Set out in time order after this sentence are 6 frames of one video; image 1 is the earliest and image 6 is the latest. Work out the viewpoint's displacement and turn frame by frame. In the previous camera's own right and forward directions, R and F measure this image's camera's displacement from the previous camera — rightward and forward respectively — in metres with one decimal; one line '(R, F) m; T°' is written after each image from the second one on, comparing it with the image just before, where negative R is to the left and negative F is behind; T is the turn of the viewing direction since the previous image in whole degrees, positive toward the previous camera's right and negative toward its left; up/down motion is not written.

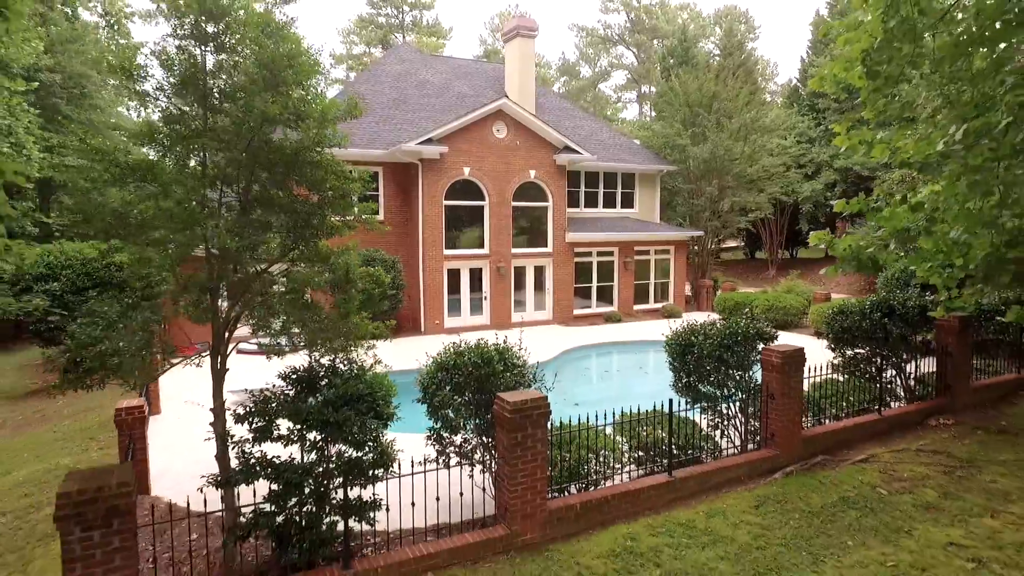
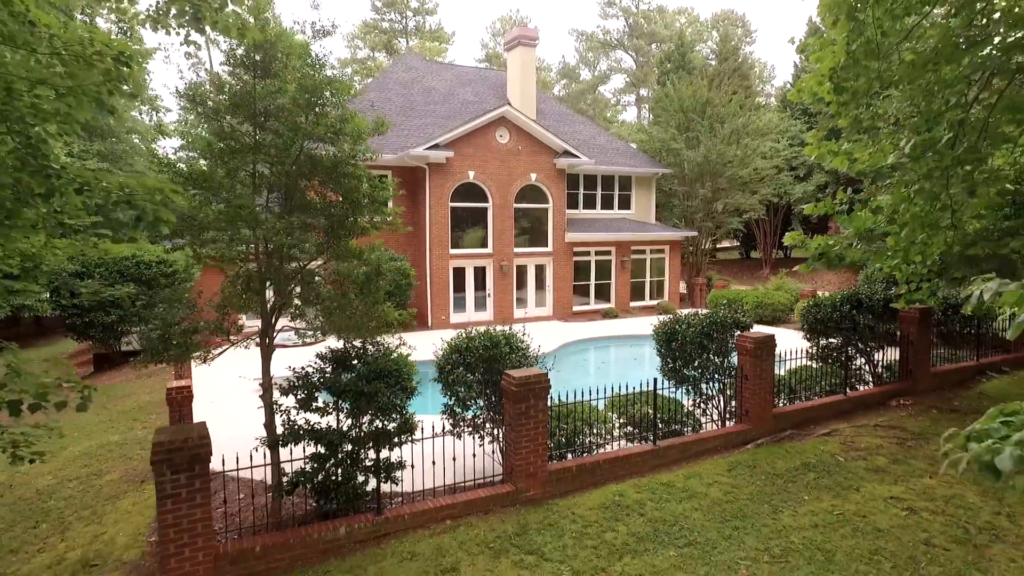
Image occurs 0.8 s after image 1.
(0.0, -0.8) m; 0°
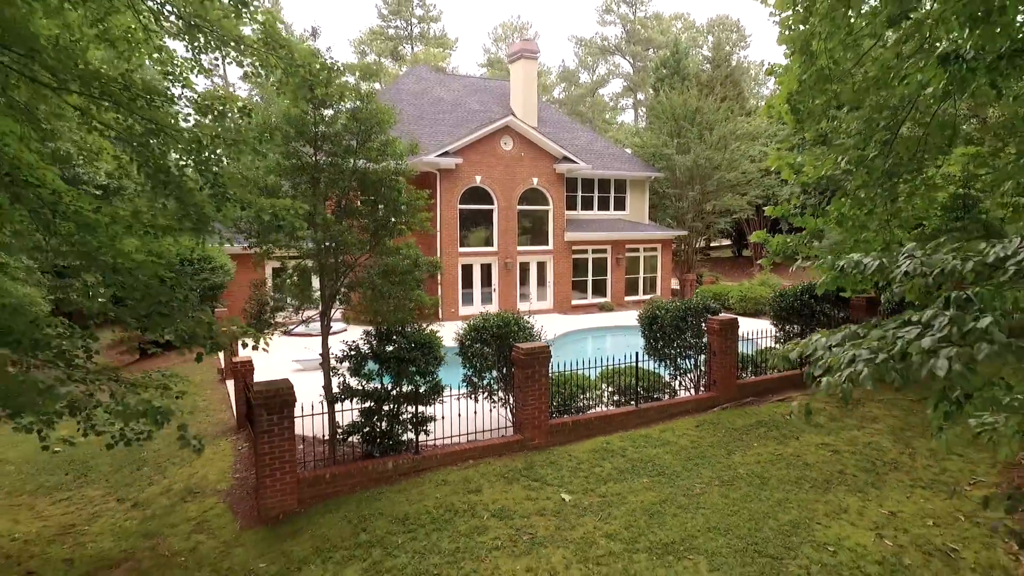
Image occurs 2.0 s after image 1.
(-0.1, -1.4) m; 0°
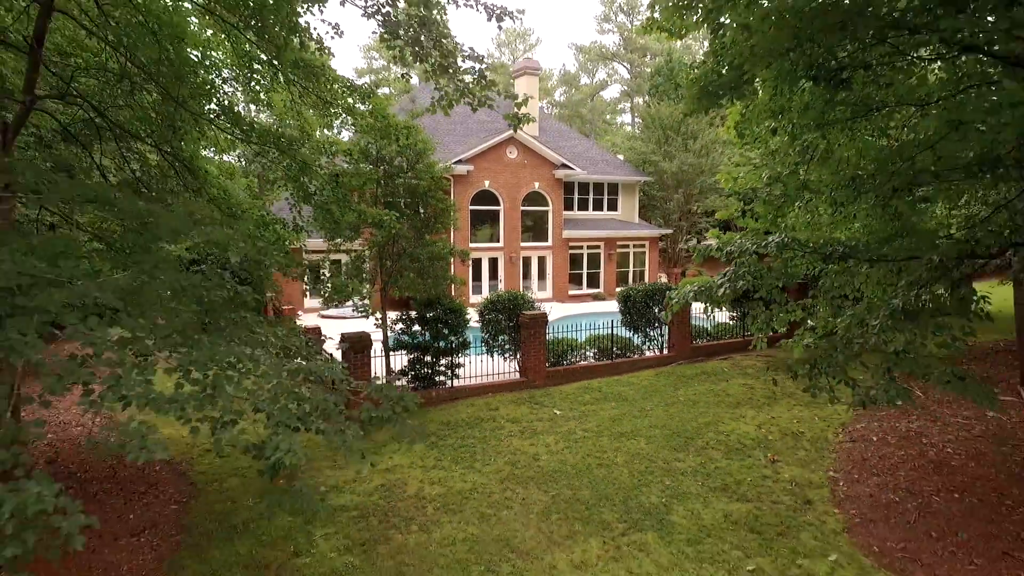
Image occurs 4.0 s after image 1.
(-0.1, -2.6) m; 0°
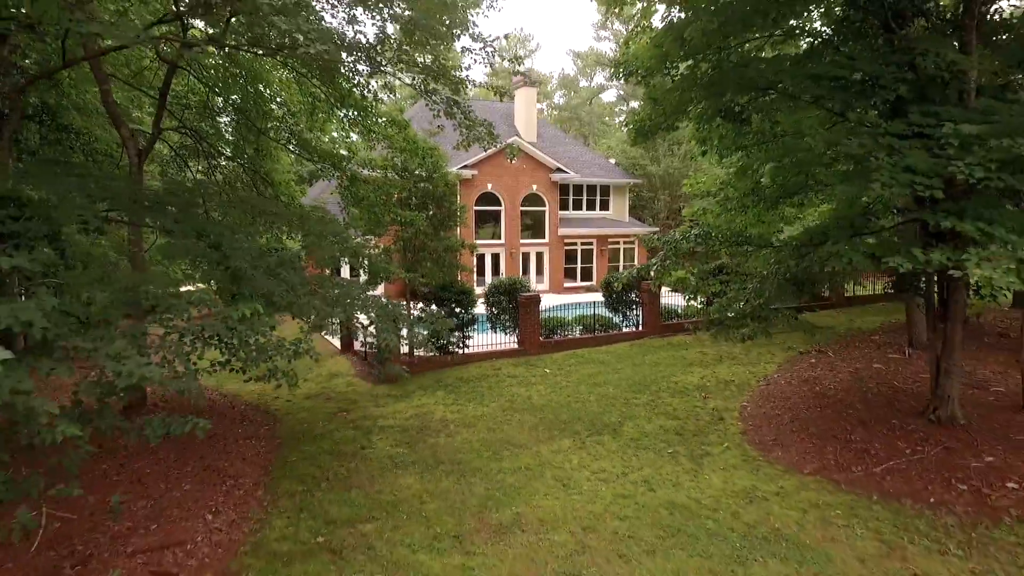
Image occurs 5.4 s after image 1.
(0.0, -2.2) m; 0°
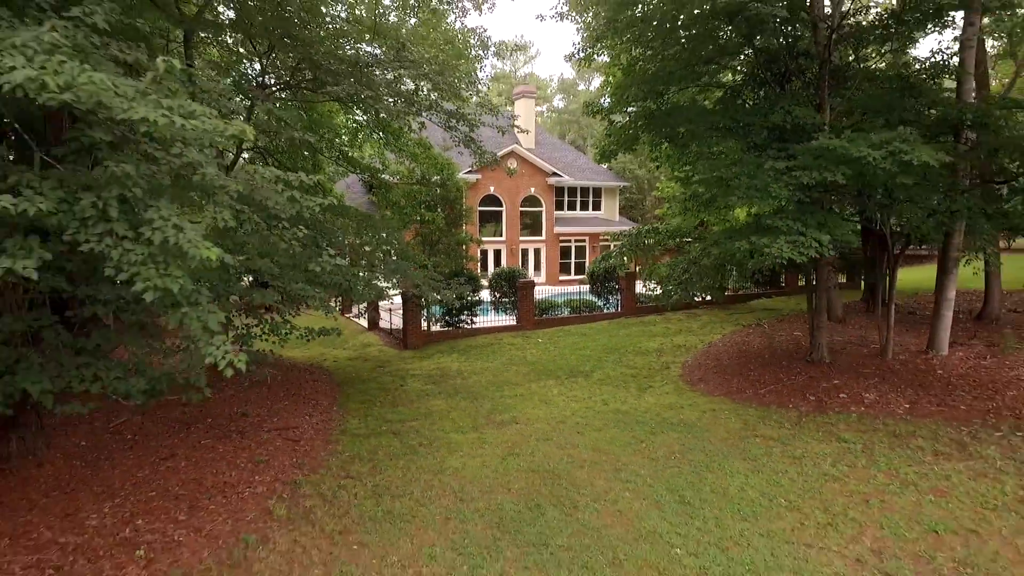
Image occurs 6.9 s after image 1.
(0.0, -2.5) m; 0°
